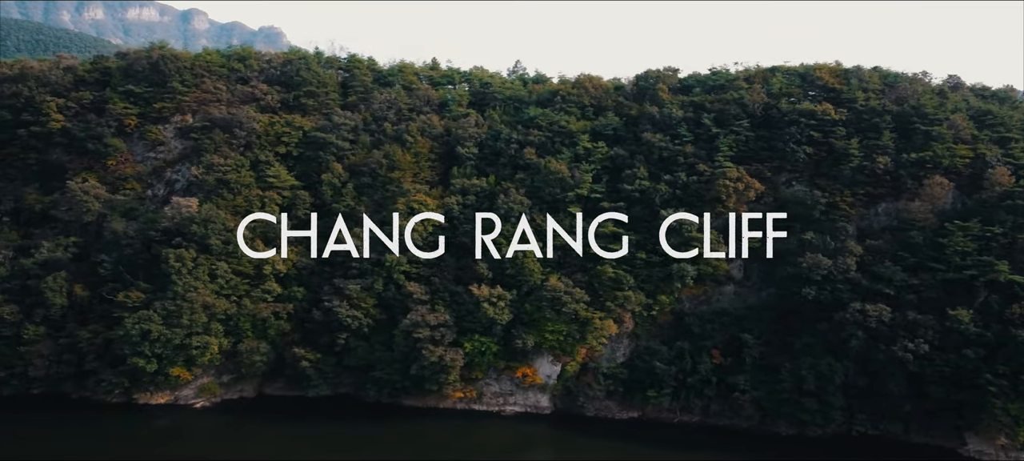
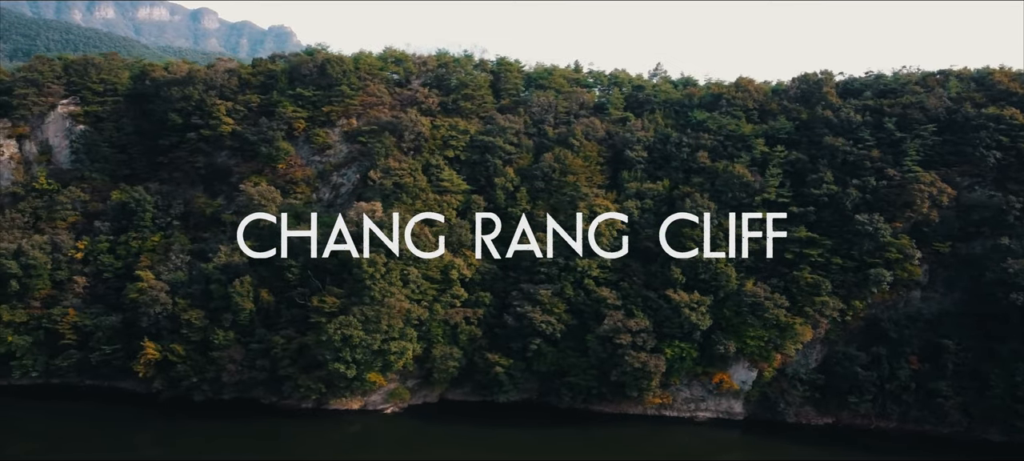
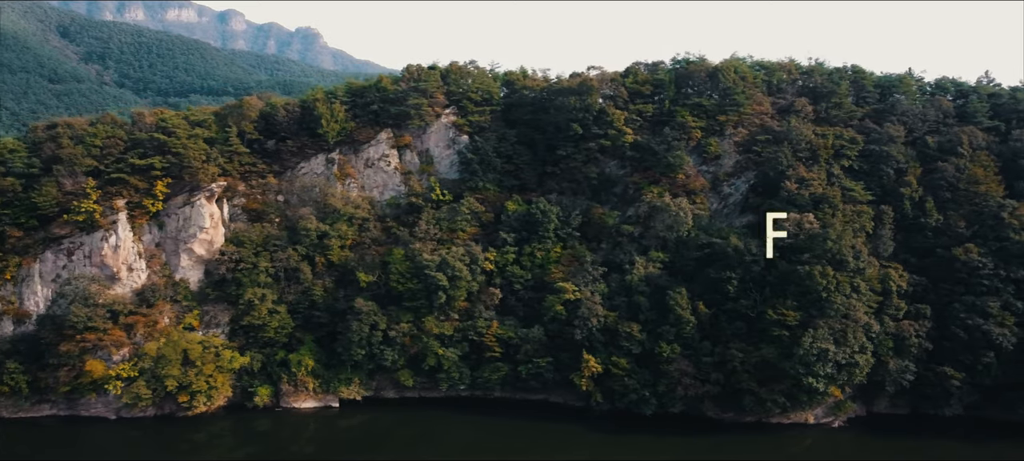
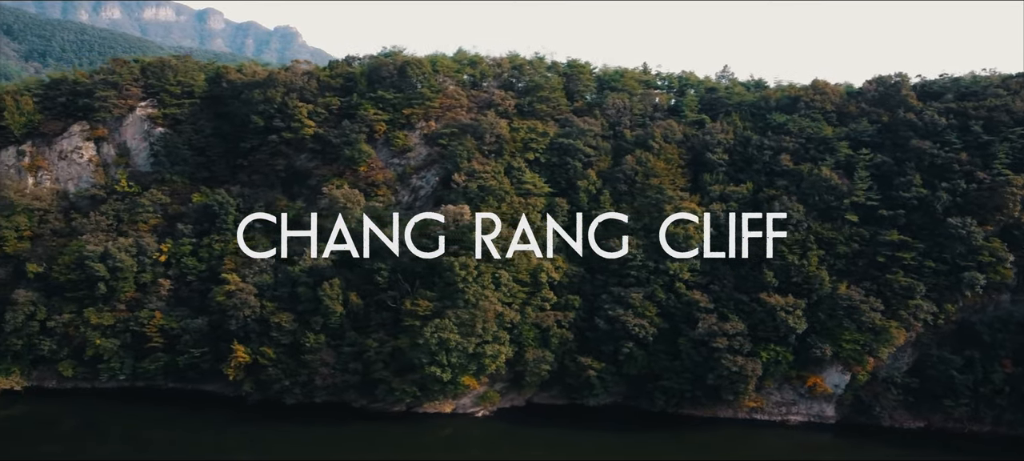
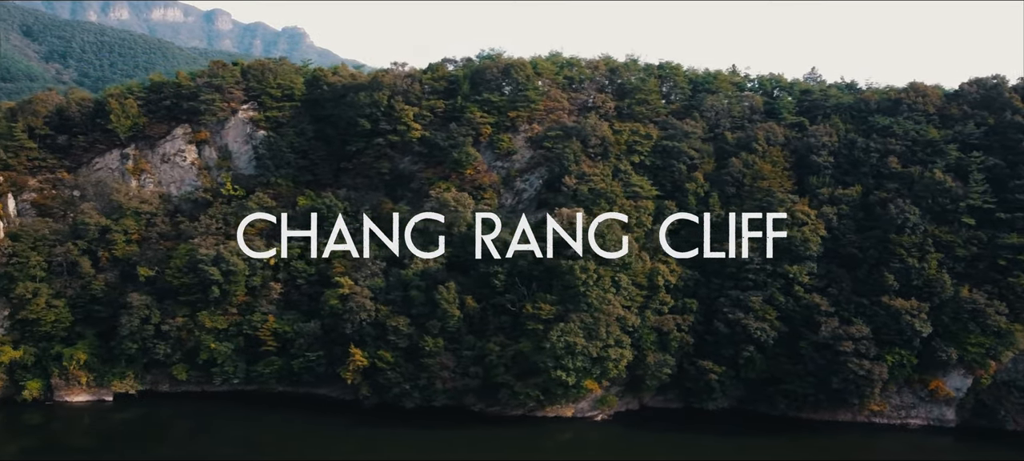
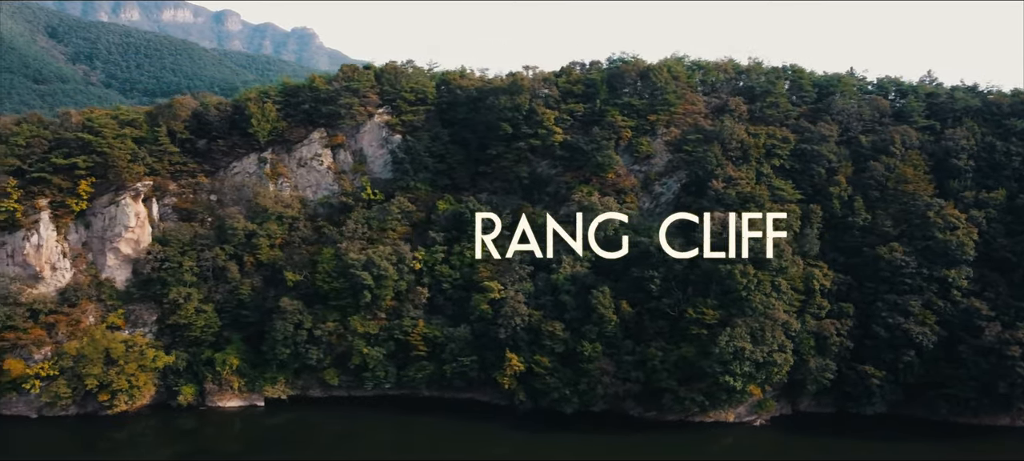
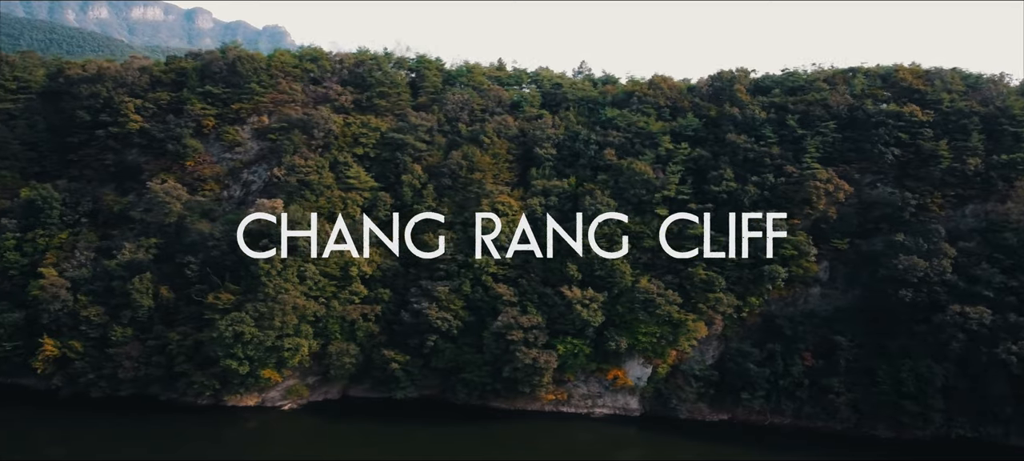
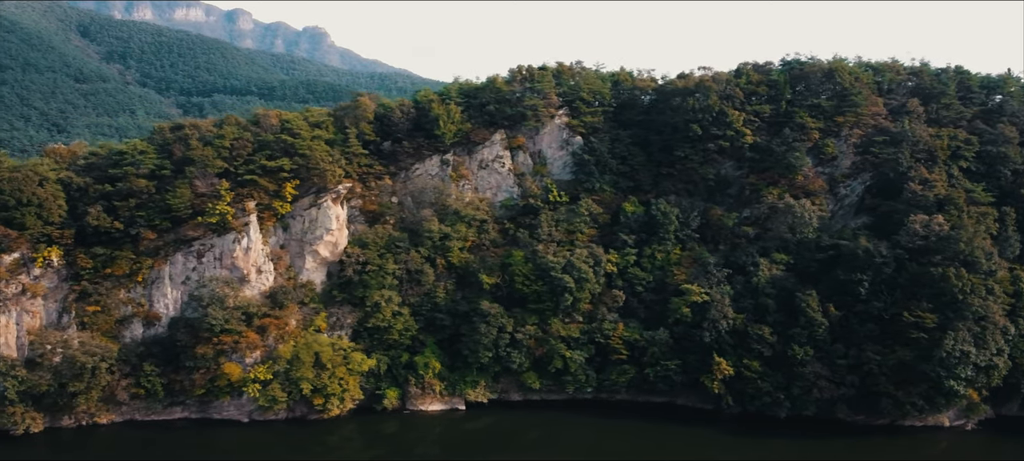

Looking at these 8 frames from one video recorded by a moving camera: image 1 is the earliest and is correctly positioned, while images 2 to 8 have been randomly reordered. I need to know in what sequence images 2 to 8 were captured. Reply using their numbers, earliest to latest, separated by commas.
7, 2, 4, 5, 6, 3, 8
